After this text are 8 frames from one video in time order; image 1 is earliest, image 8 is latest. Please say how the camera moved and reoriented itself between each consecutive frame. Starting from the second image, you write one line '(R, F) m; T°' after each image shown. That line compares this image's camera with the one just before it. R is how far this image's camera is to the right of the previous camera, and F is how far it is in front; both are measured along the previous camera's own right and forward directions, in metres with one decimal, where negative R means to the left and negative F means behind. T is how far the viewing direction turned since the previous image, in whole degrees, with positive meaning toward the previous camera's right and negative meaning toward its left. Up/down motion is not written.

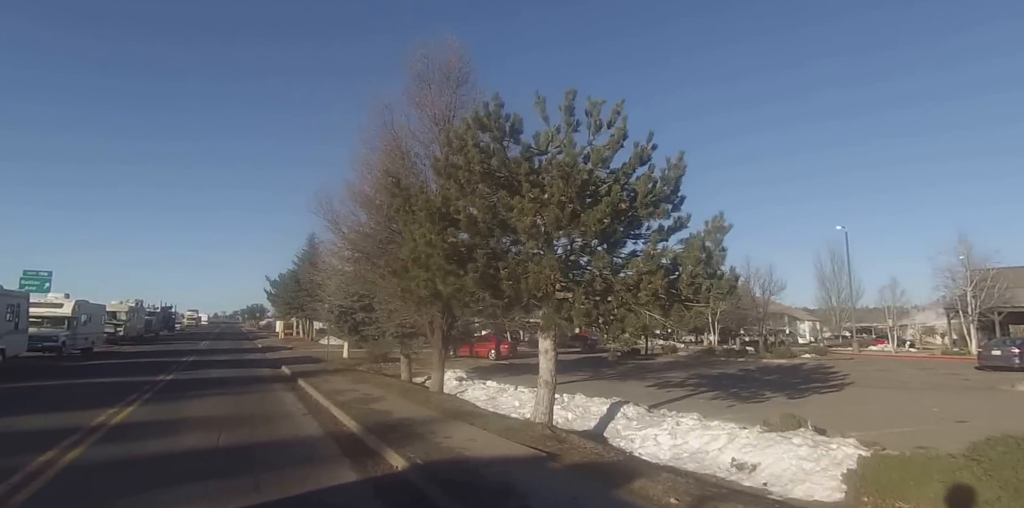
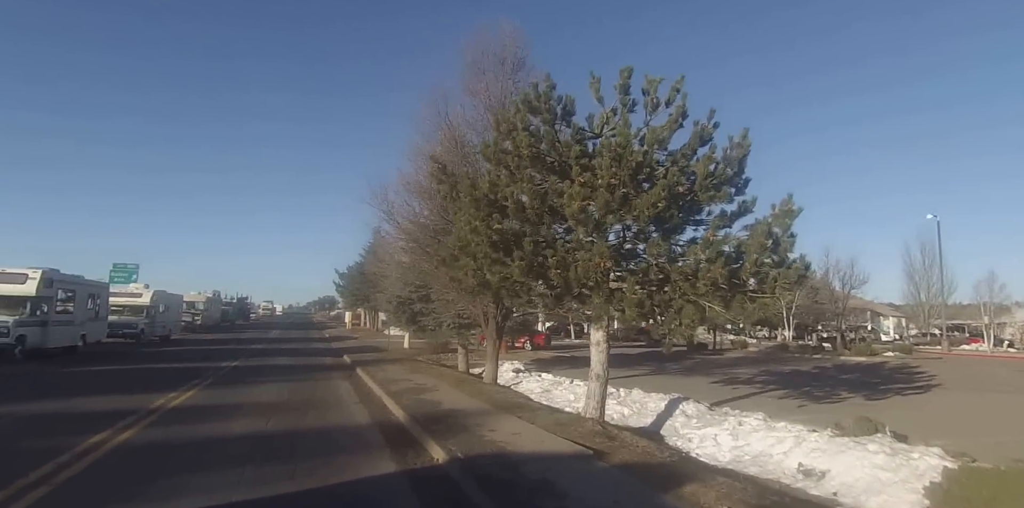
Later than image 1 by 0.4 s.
(+0.2, +0.4) m; -6°
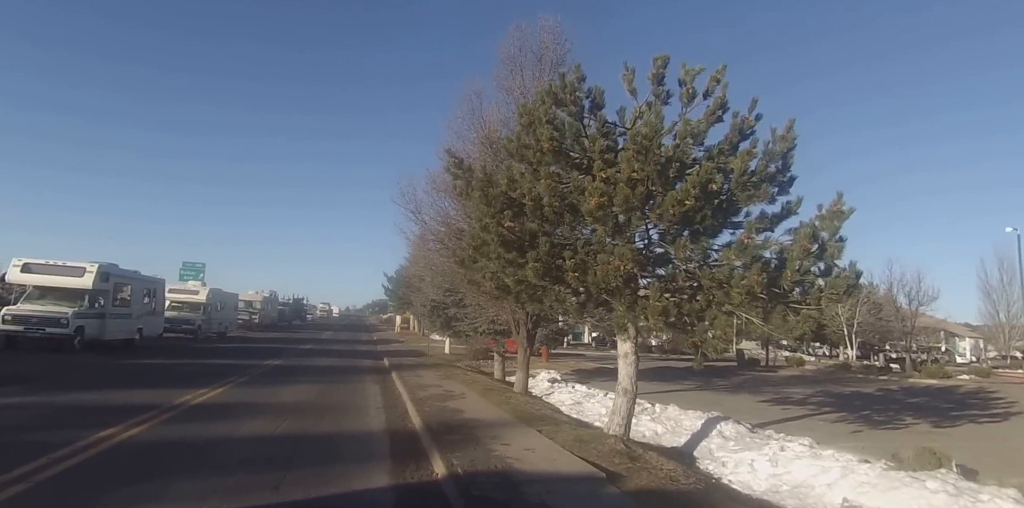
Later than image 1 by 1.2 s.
(+0.5, +0.5) m; -5°
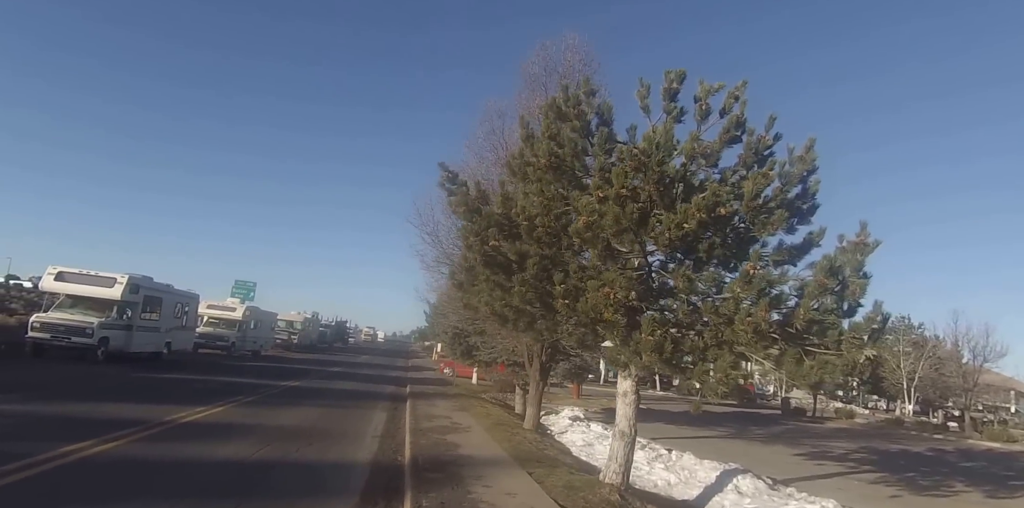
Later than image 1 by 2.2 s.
(+0.7, +0.5) m; -4°
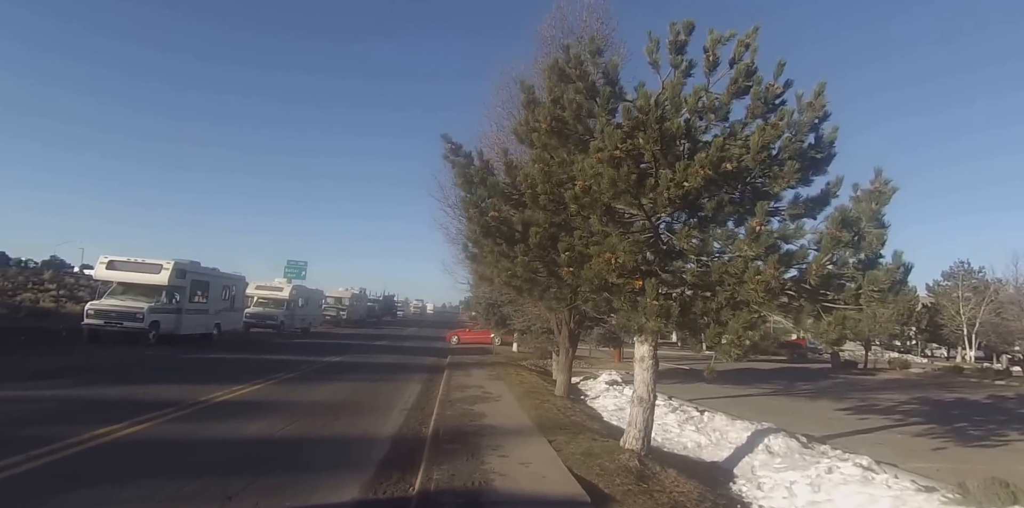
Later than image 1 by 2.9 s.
(+0.5, +0.2) m; -4°
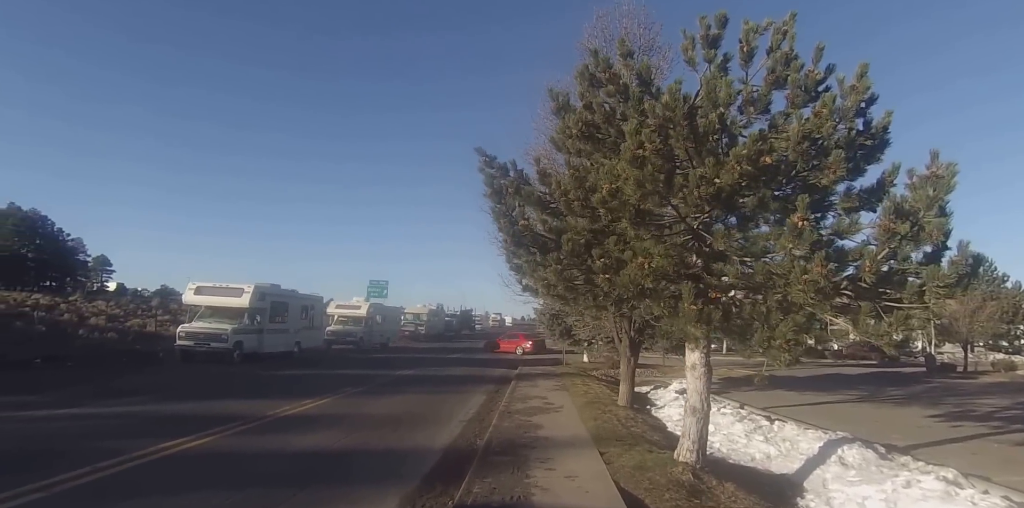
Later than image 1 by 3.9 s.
(+0.5, +0.1) m; -7°
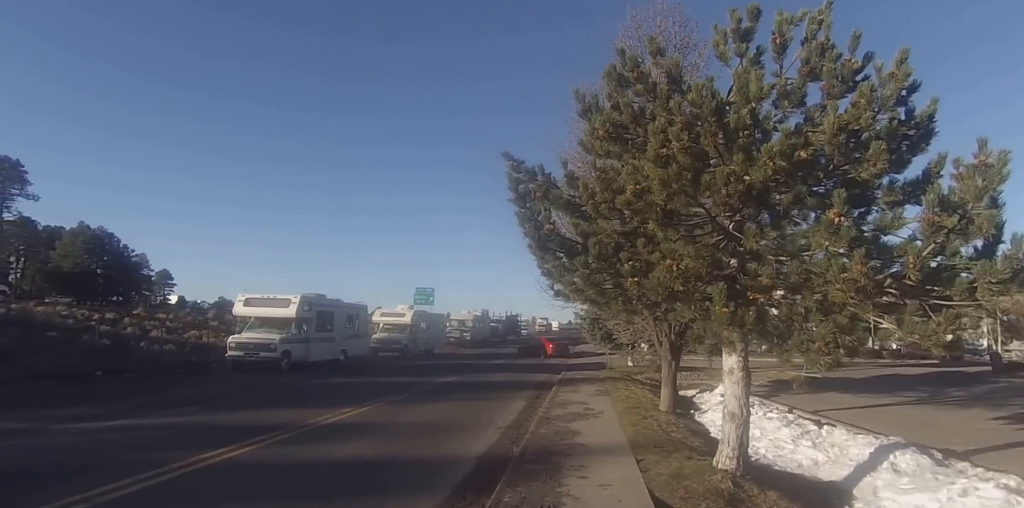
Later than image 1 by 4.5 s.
(+0.2, +0.1) m; -4°
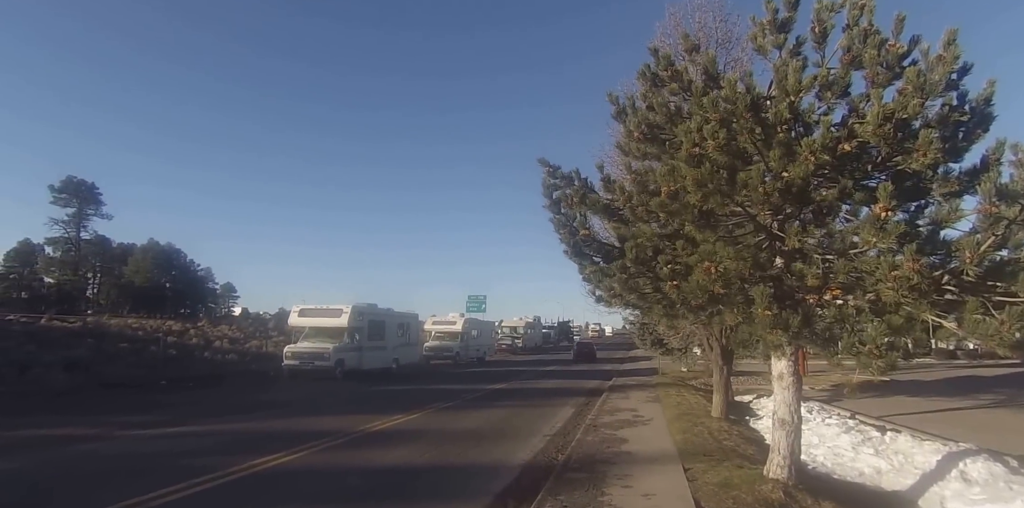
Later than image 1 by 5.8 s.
(+0.2, 0.0) m; -5°
